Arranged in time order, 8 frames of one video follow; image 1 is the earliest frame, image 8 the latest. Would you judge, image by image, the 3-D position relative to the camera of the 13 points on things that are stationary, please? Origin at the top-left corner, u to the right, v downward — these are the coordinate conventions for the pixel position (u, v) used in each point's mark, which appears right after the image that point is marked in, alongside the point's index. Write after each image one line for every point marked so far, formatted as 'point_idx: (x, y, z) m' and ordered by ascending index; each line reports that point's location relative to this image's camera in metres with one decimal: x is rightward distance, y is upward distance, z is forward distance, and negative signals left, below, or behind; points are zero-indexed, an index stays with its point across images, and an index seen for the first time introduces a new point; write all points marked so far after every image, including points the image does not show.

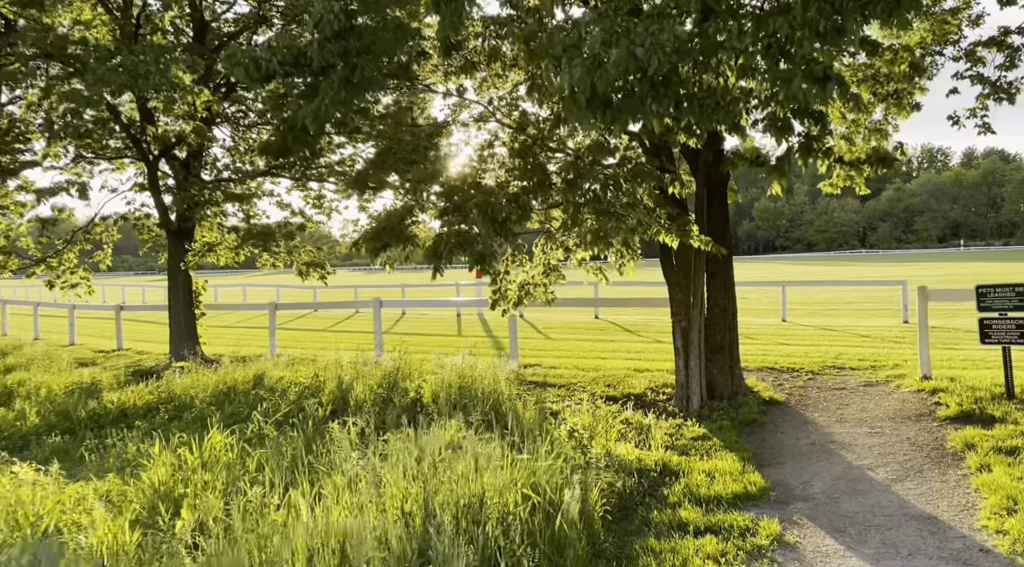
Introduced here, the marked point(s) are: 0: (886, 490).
0: (+3.1, -1.7, +6.1) m
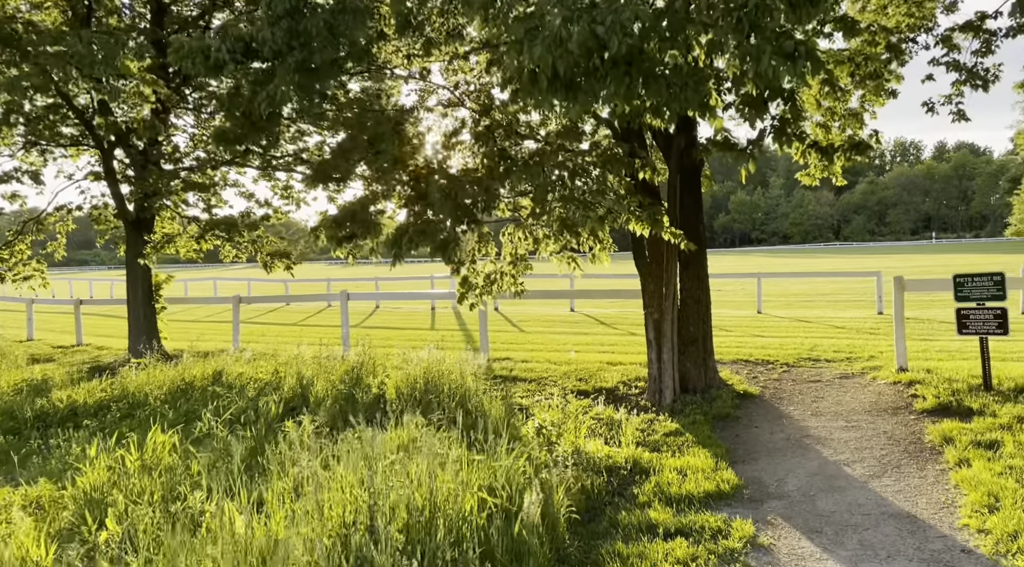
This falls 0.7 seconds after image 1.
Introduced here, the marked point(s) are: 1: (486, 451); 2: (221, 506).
0: (+2.8, -1.6, +5.9) m
1: (-0.2, -1.3, +5.5) m
2: (-1.7, -1.3, +4.3) m
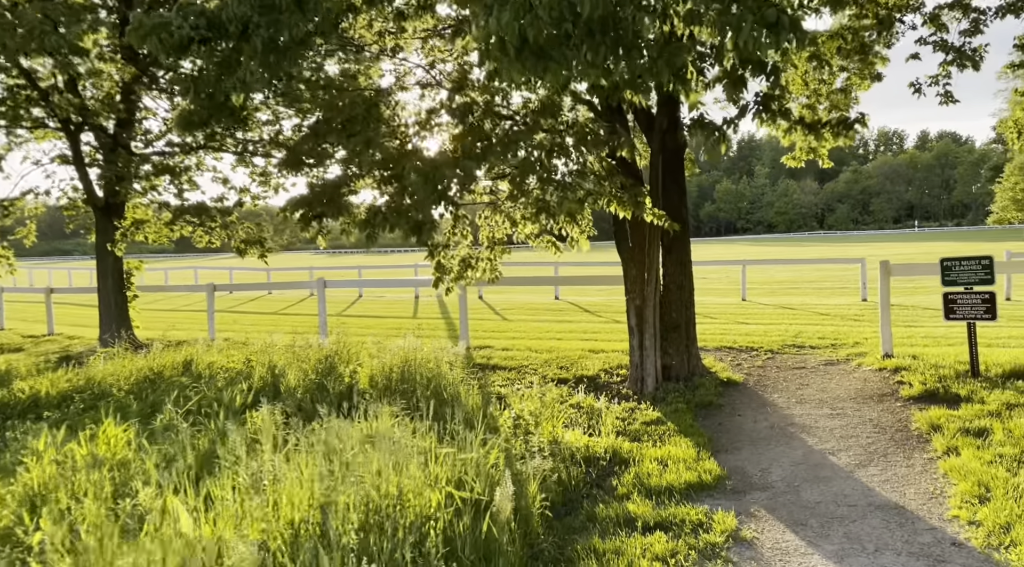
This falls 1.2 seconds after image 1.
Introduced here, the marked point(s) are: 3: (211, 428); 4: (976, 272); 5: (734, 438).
0: (+2.6, -1.5, +5.7) m
1: (-0.4, -1.1, +5.2) m
2: (-1.9, -1.2, +4.1) m
3: (-2.4, -1.1, +5.8) m
4: (+4.8, +0.1, +7.7) m
5: (+2.0, -1.4, +6.8) m
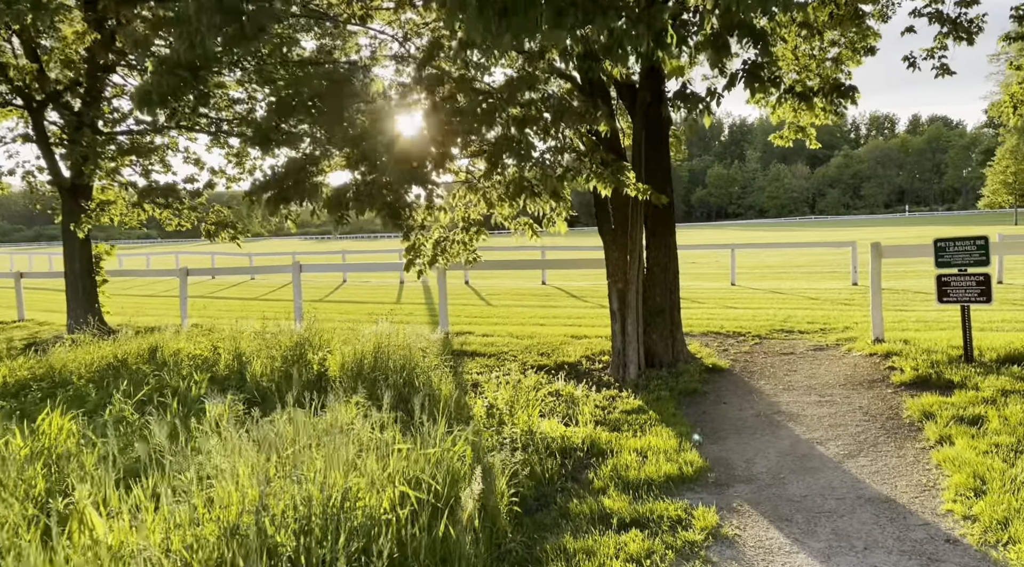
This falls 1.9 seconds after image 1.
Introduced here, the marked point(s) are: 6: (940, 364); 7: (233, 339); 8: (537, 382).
0: (+2.4, -1.3, +5.4) m
1: (-0.6, -1.0, +4.9) m
2: (-2.1, -1.1, +3.7) m
3: (-2.6, -1.0, +5.4) m
4: (+4.6, +0.3, +7.4) m
5: (+1.8, -1.3, +6.5) m
6: (+4.3, -0.8, +7.3) m
7: (-3.4, -0.7, +9.0) m
8: (+0.3, -1.0, +7.8) m
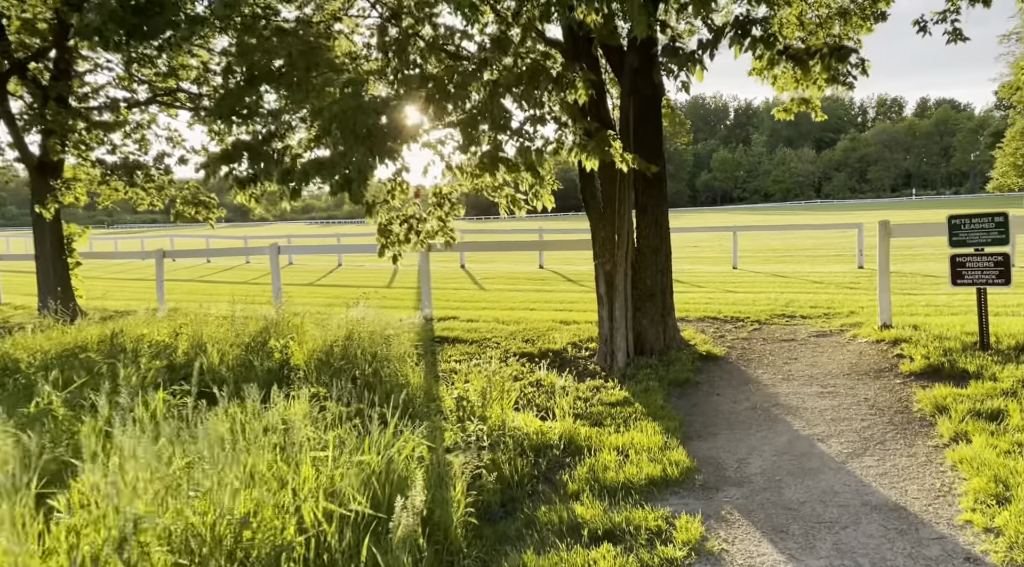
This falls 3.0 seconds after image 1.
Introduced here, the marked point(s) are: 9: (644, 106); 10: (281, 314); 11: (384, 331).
0: (+2.1, -1.2, +4.8) m
1: (-0.8, -0.9, +4.3) m
2: (-2.3, -1.0, +3.2) m
3: (-2.8, -0.9, +4.9) m
4: (+4.4, +0.5, +6.8) m
5: (+1.6, -1.1, +5.9) m
6: (+4.0, -0.6, +6.8) m
7: (-3.6, -0.5, +8.5) m
8: (0.0, -0.9, +7.2) m
9: (+1.3, +1.8, +7.4) m
10: (-2.7, -0.4, +8.7) m
11: (-1.4, -0.5, +7.8) m
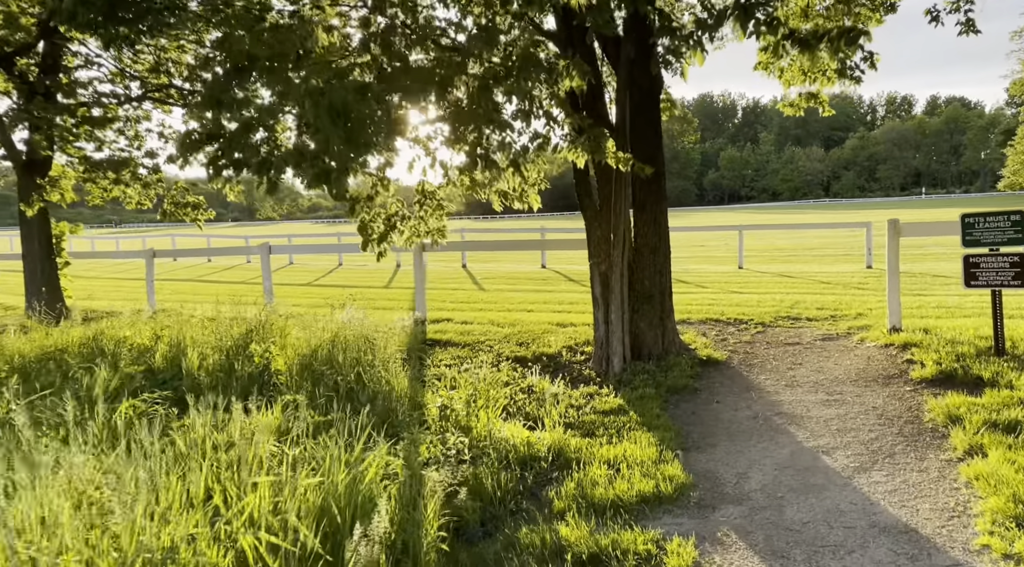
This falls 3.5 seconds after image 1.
0: (+2.0, -1.2, +4.5) m
1: (-0.9, -0.9, +4.1) m
2: (-2.4, -1.0, +2.9) m
3: (-2.9, -0.9, +4.6) m
4: (+4.3, +0.5, +6.5) m
5: (+1.5, -1.1, +5.6) m
6: (+3.9, -0.6, +6.4) m
7: (-3.7, -0.5, +8.2) m
8: (0.0, -0.9, +6.9) m
9: (+1.3, +1.8, +7.1) m
10: (-2.8, -0.4, +8.5) m
11: (-1.4, -0.5, +7.5) m
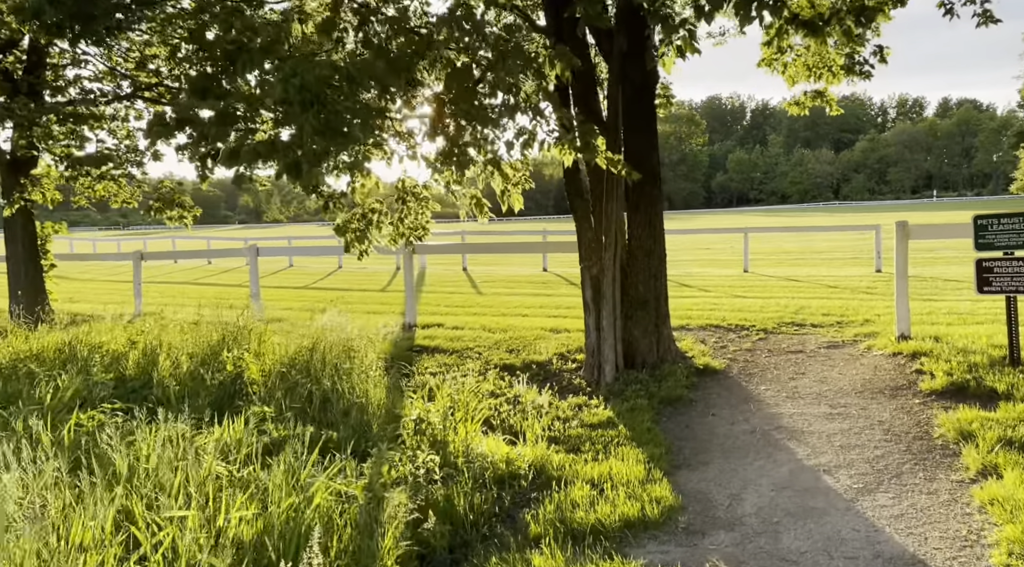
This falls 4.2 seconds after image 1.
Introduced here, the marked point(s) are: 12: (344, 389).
0: (+1.9, -1.3, +4.2) m
1: (-1.1, -0.9, +3.7) m
2: (-2.6, -1.0, +2.6) m
3: (-3.1, -0.9, +4.3) m
4: (+4.2, +0.4, +6.1) m
5: (+1.3, -1.2, +5.2) m
6: (+3.8, -0.7, +6.0) m
7: (-3.8, -0.5, +7.9) m
8: (-0.2, -0.9, +6.6) m
9: (+1.1, +1.7, +6.8) m
10: (-2.9, -0.4, +8.2) m
11: (-1.5, -0.5, +7.2) m
12: (-1.3, -0.8, +5.8) m
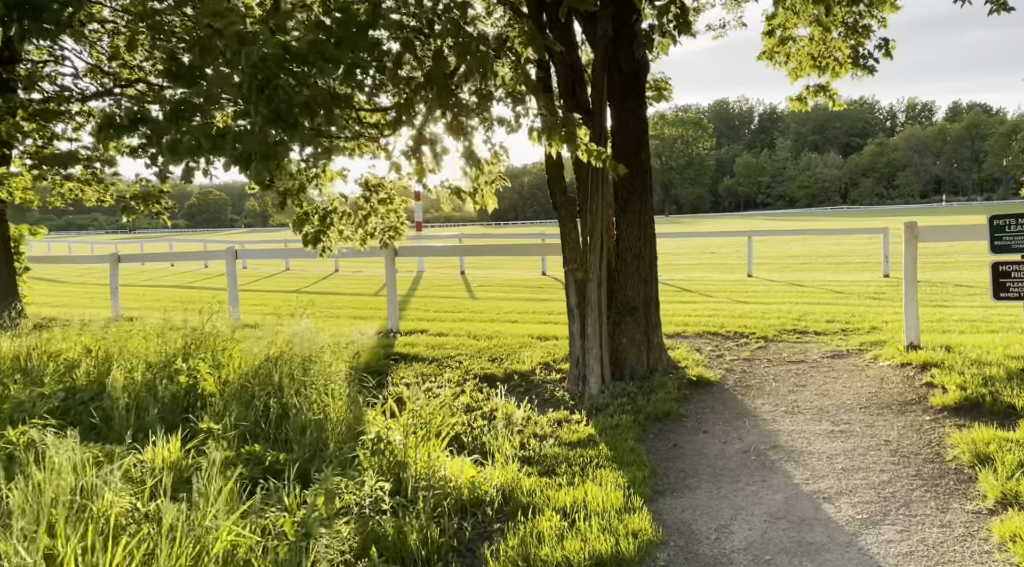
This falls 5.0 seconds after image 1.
0: (+1.7, -1.3, +3.7) m
1: (-1.3, -1.0, +3.3) m
2: (-2.8, -1.1, +2.1) m
3: (-3.3, -0.9, +3.9) m
4: (+4.0, +0.4, +5.6) m
5: (+1.1, -1.2, +4.8) m
6: (+3.6, -0.7, +5.5) m
7: (-4.0, -0.6, +7.5) m
8: (-0.3, -0.9, +6.1) m
9: (+1.0, +1.7, +6.3) m
10: (-3.1, -0.5, +7.7) m
11: (-1.7, -0.6, +6.7) m
12: (-1.5, -0.8, +5.4) m
